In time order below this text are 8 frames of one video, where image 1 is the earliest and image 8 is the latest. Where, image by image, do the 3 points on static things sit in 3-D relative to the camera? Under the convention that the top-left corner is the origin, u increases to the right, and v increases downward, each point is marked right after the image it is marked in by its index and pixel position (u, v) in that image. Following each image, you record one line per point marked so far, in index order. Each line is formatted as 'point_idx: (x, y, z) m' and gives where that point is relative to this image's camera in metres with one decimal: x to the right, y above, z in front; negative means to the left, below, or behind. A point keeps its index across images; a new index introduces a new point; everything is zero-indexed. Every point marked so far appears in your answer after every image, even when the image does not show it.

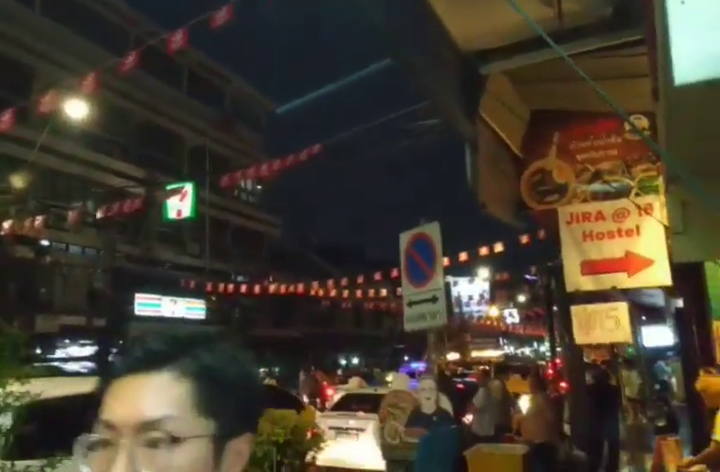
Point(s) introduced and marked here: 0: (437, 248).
0: (+0.9, -0.2, +7.1) m
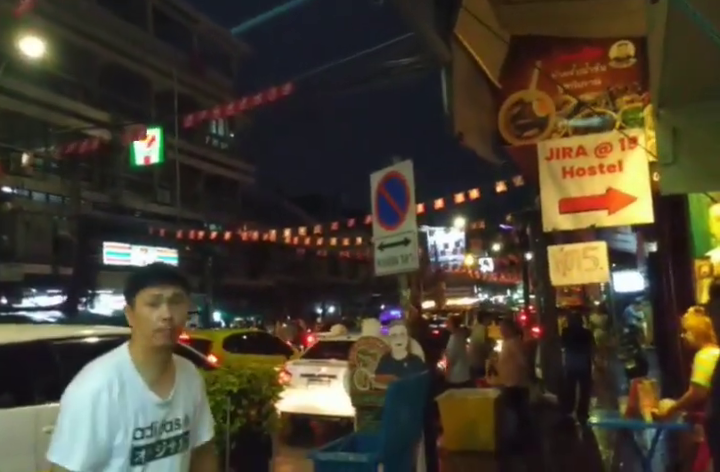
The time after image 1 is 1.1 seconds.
0: (+0.6, +0.5, +6.7) m
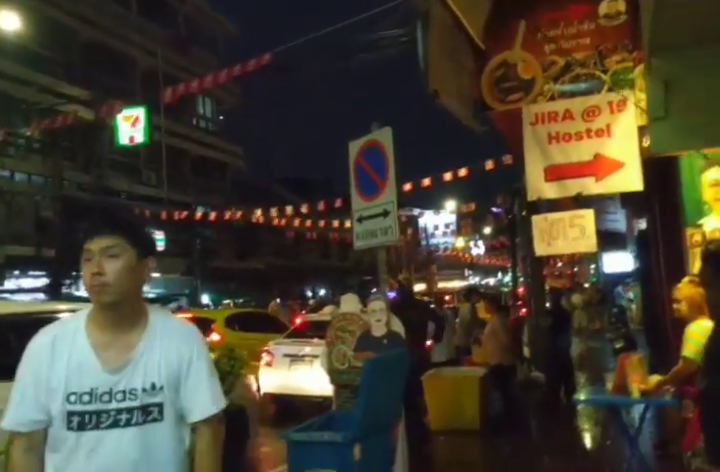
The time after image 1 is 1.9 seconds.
0: (+0.3, +0.9, +6.4) m
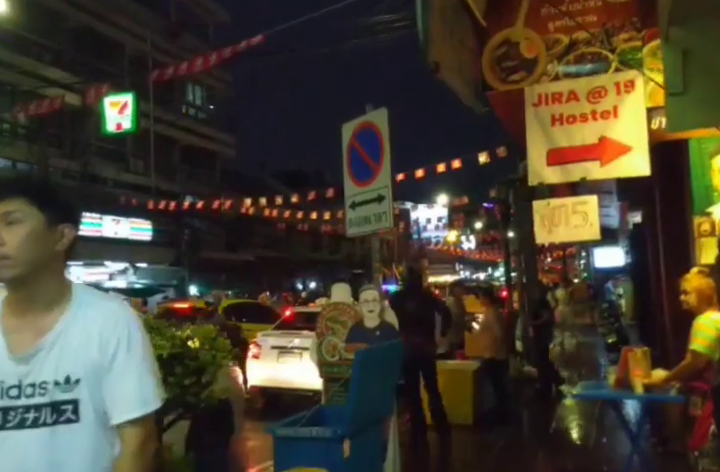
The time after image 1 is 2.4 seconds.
0: (+0.2, +1.0, +6.1) m
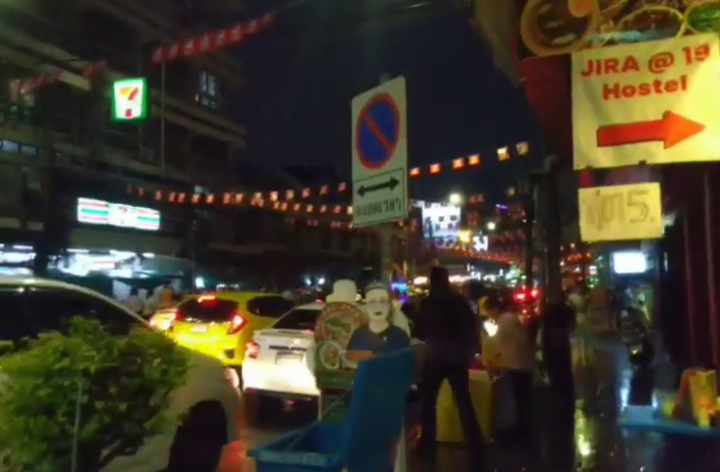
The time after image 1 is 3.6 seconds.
0: (+0.4, +1.1, +5.2) m
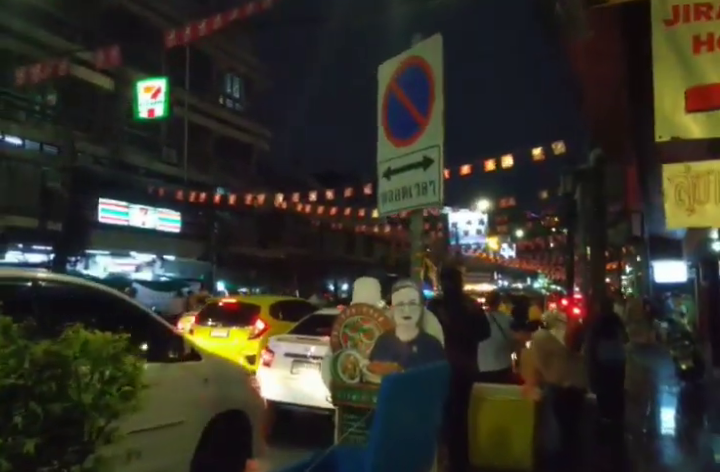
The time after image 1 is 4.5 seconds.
0: (+0.6, +1.2, +4.4) m
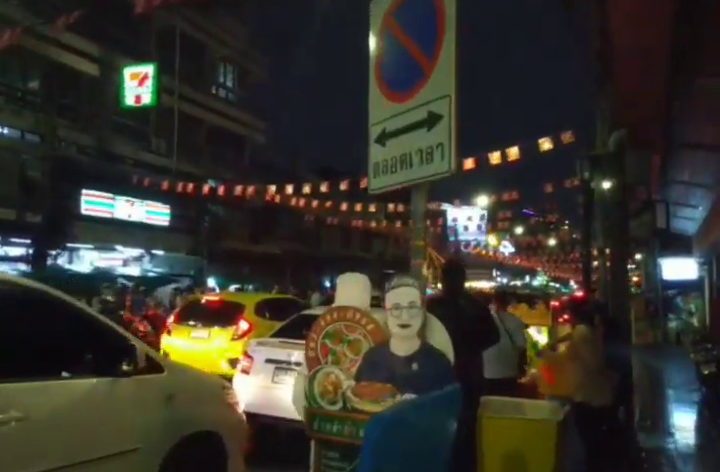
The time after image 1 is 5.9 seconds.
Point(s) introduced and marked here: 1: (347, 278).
0: (+0.5, +1.3, +3.3) m
1: (-0.1, -0.3, +3.8) m
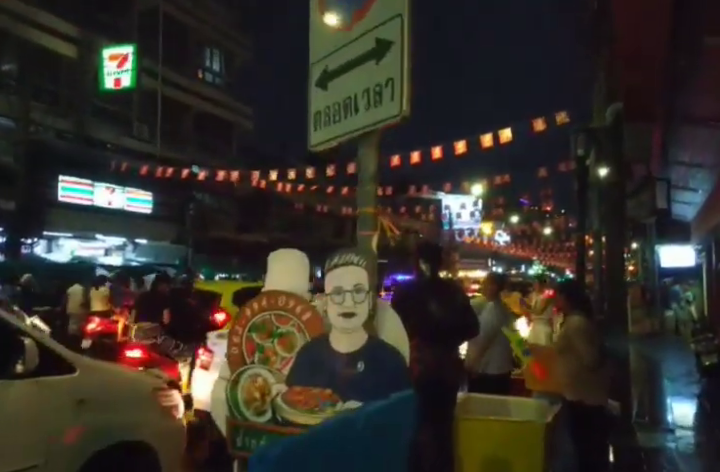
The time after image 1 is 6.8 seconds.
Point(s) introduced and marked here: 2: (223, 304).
0: (+0.2, +1.4, +2.5) m
1: (-0.4, -0.1, +3.1) m
2: (-2.7, -1.3, +11.3) m
